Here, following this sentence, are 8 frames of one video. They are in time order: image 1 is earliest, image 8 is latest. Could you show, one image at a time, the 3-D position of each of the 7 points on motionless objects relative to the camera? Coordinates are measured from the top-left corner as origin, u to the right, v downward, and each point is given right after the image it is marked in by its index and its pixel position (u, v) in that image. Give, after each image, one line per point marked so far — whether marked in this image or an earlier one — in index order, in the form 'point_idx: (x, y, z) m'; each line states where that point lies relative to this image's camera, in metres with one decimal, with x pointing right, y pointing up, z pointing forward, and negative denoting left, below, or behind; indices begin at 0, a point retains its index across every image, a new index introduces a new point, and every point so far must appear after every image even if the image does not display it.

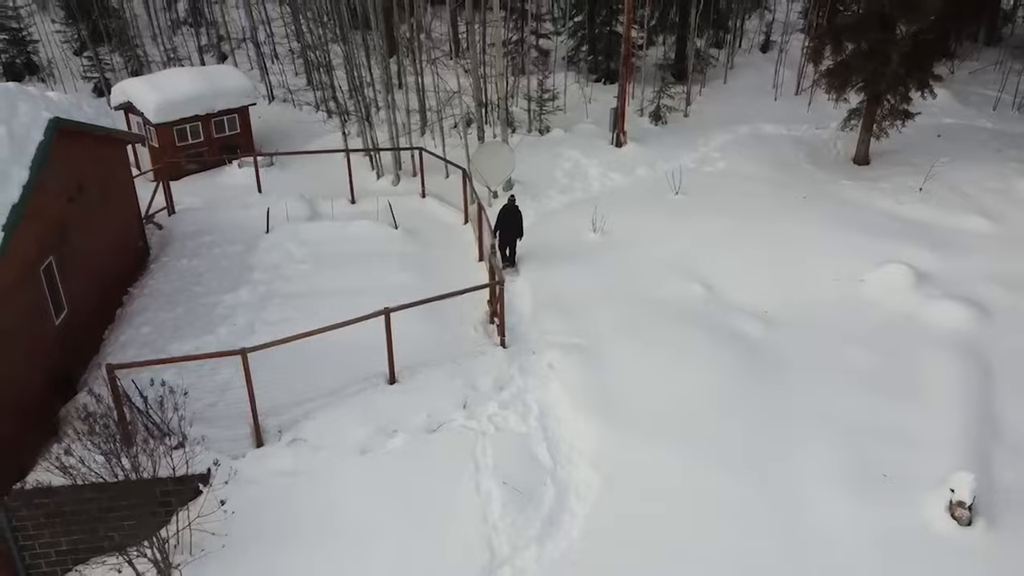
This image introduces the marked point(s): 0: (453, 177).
0: (-1.0, +1.9, +13.8) m
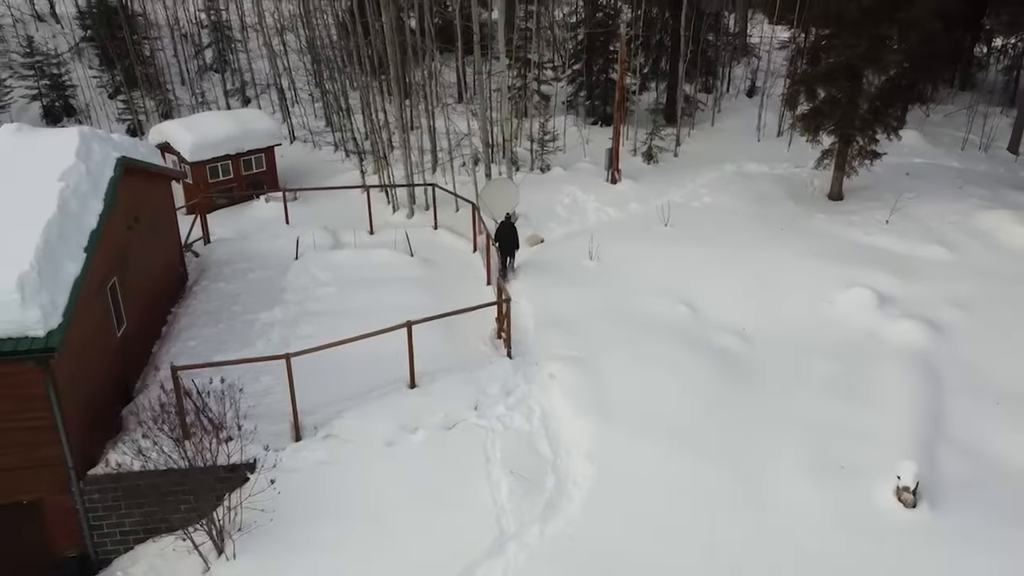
0: (-0.9, +1.5, +15.0) m
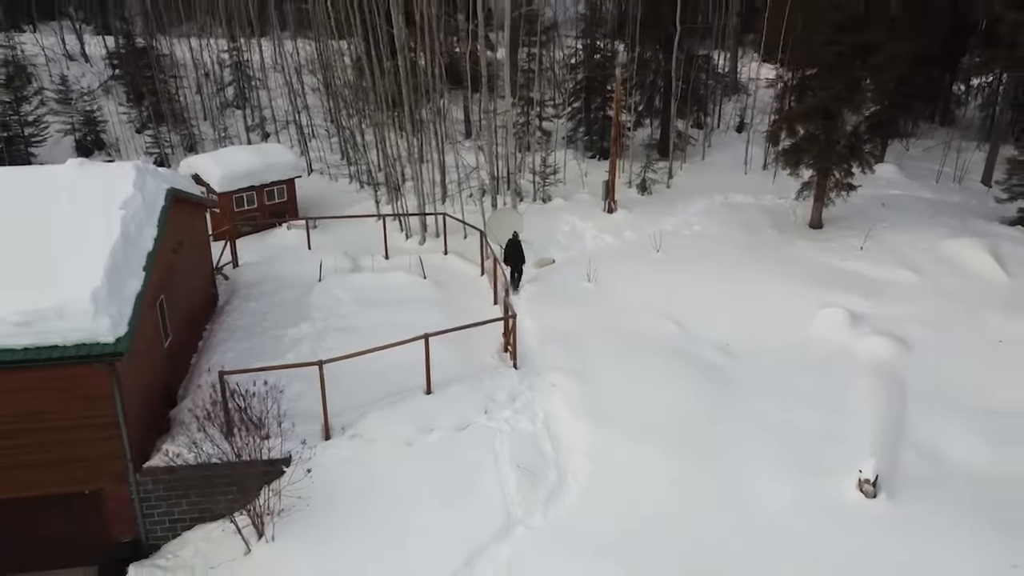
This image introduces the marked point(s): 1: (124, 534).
0: (-0.8, +1.0, +16.2) m
1: (-4.4, -2.8, +9.1) m
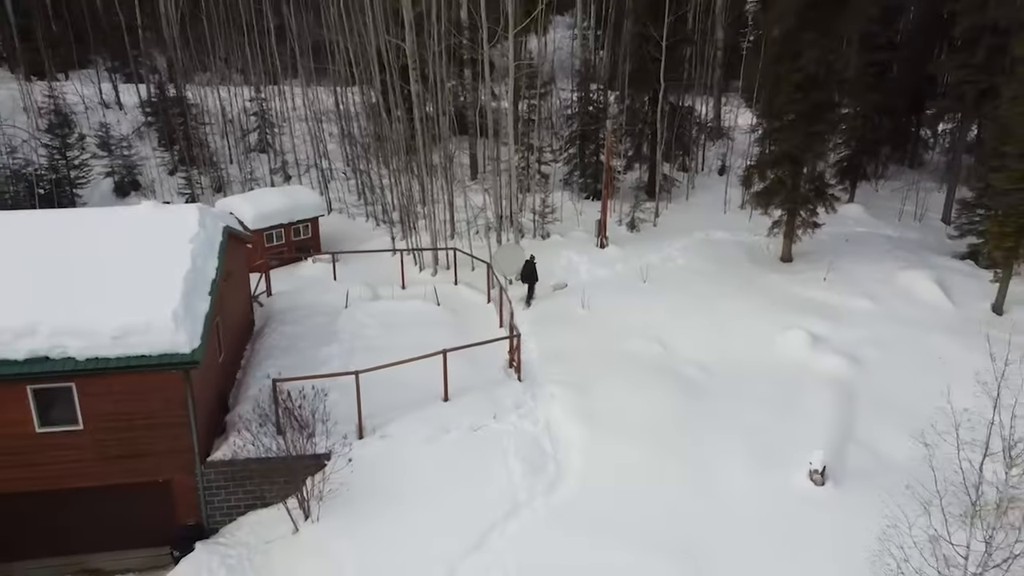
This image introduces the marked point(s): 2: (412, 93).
0: (-0.8, +0.4, +18.0) m
1: (-4.3, -3.1, +10.8) m
2: (-2.5, +4.8, +19.5) m
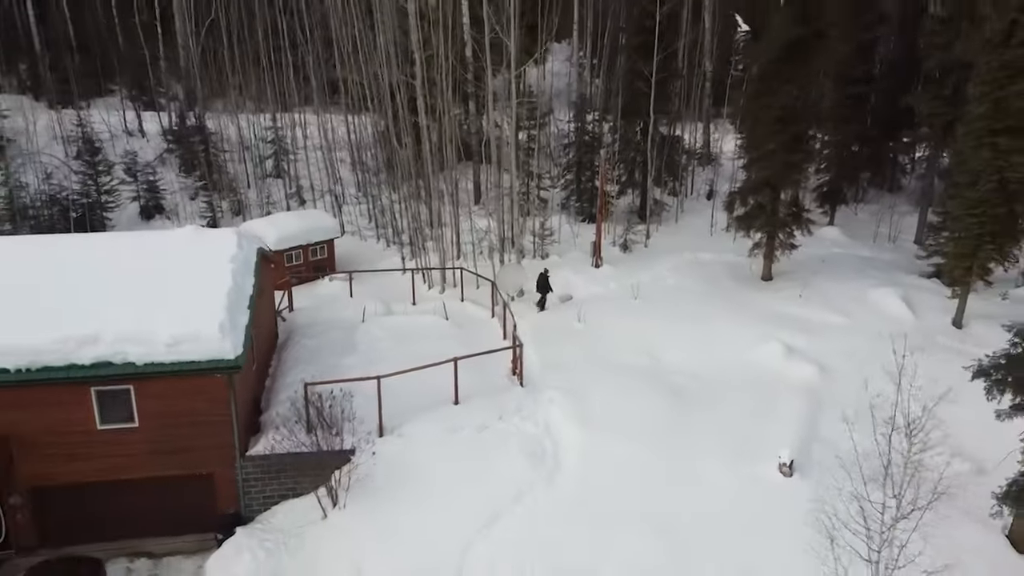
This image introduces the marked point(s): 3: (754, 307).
0: (-0.7, 0.0, +19.5) m
1: (-4.3, -3.3, +12.1) m
2: (-2.5, +4.3, +21.0) m
3: (+5.3, -0.4, +17.6) m
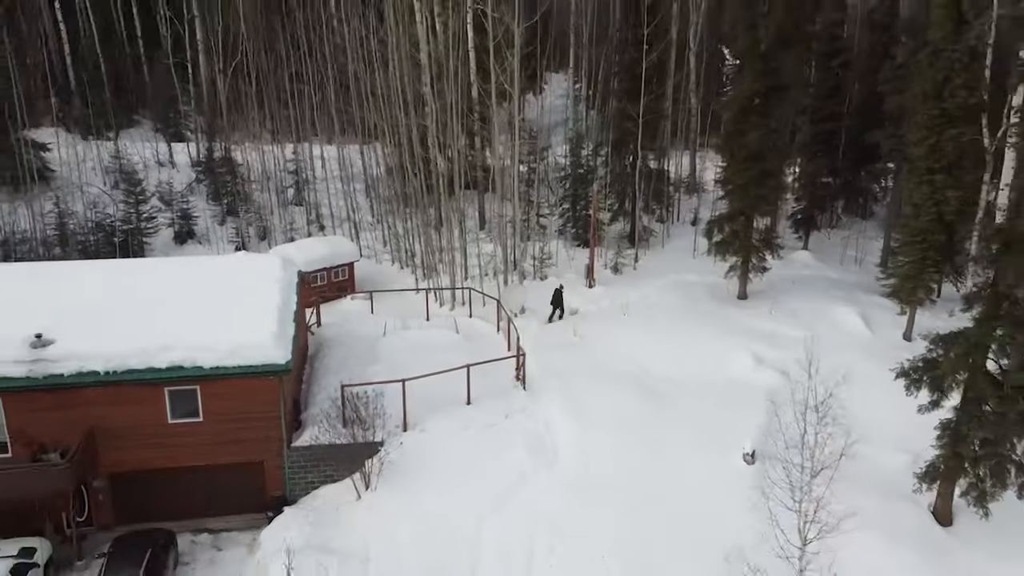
0: (-0.7, -0.5, +21.7) m
1: (-4.2, -3.6, +14.3) m
2: (-2.4, +3.8, +23.4) m
3: (+5.4, -0.9, +19.8) m
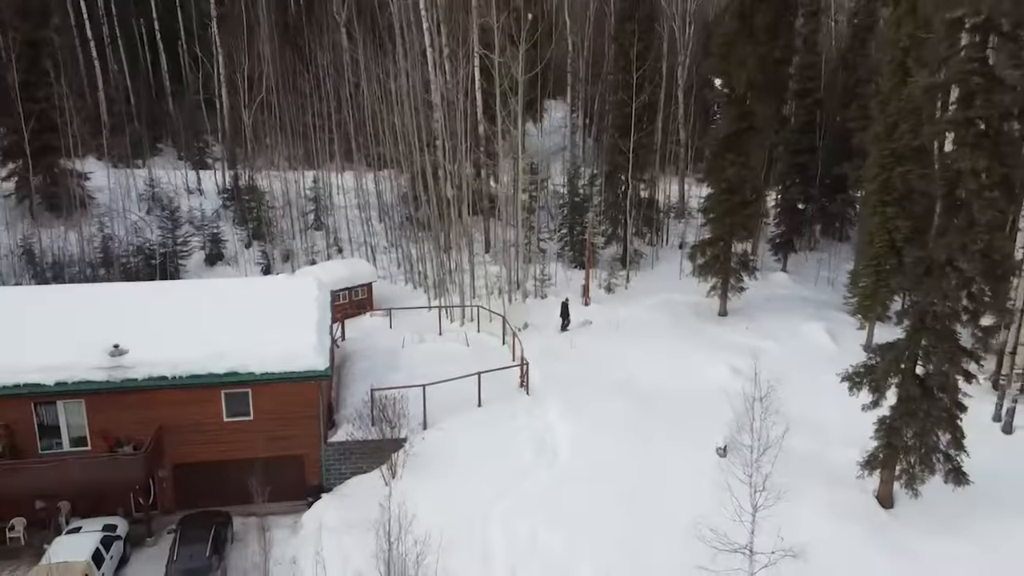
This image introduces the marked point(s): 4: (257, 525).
0: (-0.6, -1.0, +24.1) m
1: (-4.1, -4.0, +16.6) m
2: (-2.3, +3.2, +25.8) m
3: (+5.5, -1.3, +22.2) m
4: (-5.0, -4.7, +15.8) m
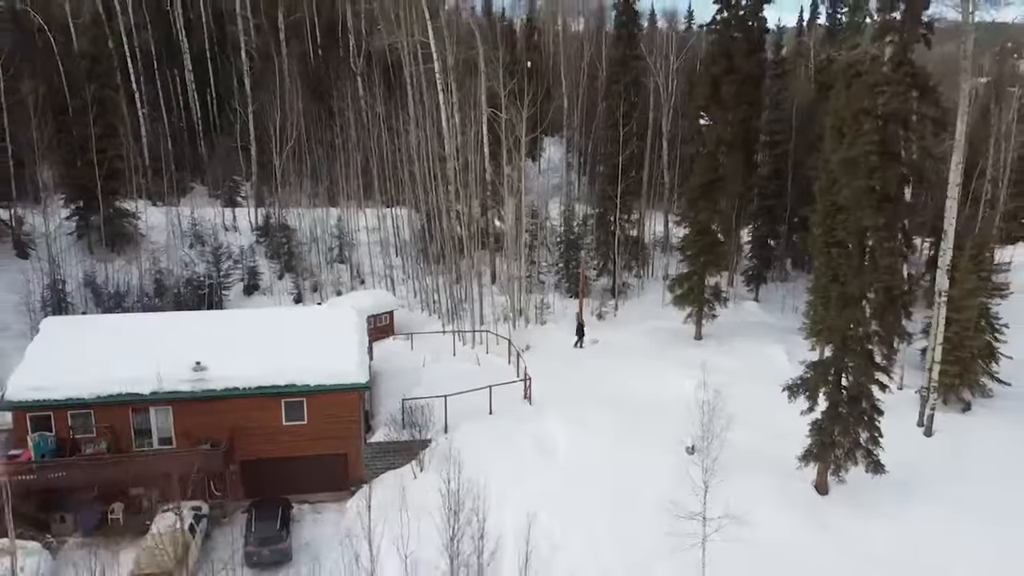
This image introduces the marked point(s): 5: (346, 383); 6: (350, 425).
0: (-0.4, -2.0, +27.7) m
1: (-3.9, -4.7, +20.1) m
2: (-2.2, +2.2, +29.6) m
3: (+5.6, -2.2, +25.9) m
4: (-4.9, -5.3, +19.4) m
5: (-4.1, -2.3, +19.4) m
6: (-4.0, -3.4, +19.8) m
